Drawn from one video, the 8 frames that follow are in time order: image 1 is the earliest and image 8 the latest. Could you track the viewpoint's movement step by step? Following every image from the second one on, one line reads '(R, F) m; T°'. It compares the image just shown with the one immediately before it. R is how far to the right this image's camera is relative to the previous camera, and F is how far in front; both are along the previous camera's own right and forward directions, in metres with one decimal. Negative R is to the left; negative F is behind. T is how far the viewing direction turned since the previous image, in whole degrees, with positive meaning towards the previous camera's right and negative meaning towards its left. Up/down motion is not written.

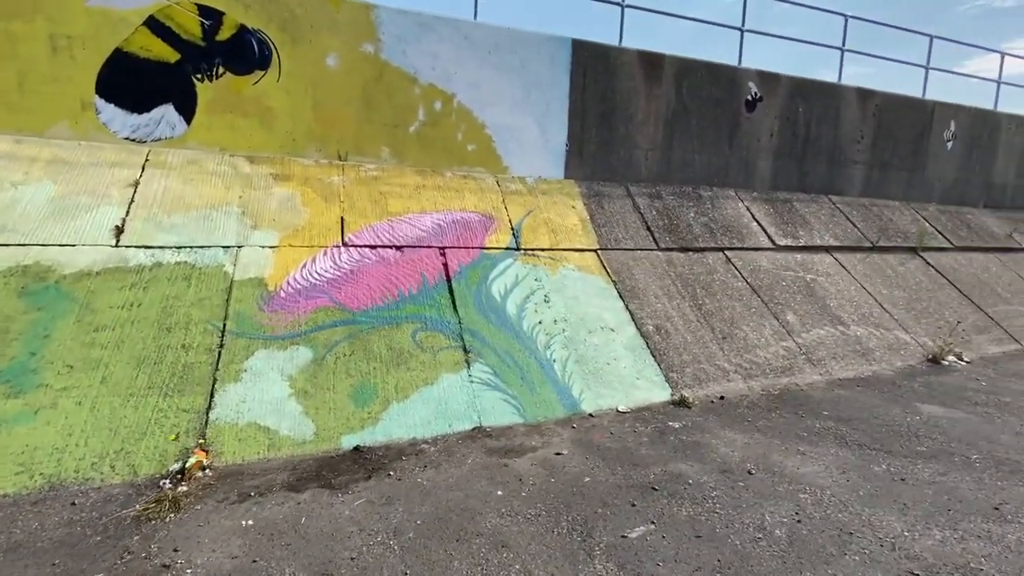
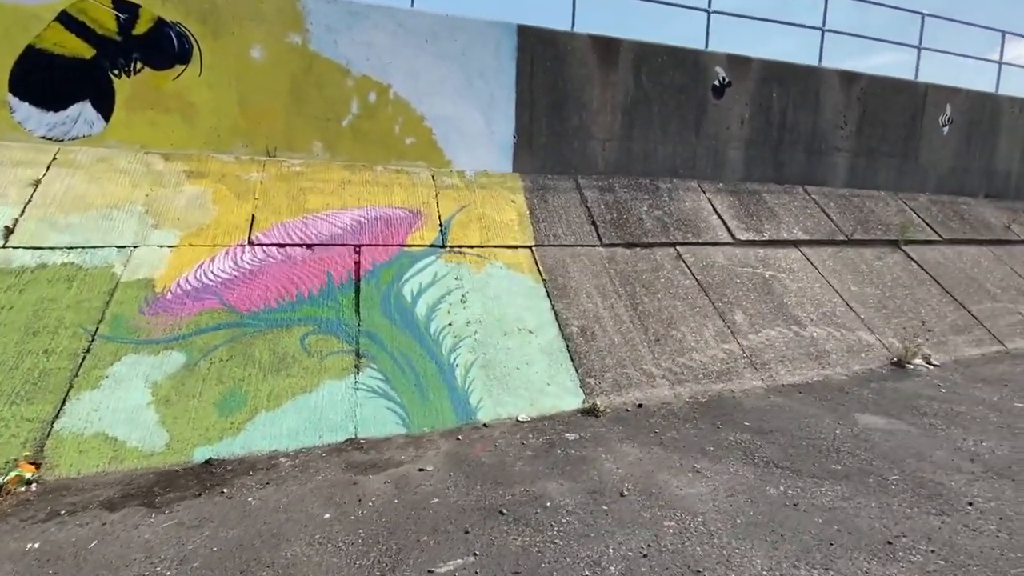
(+1.2, +0.4) m; -2°
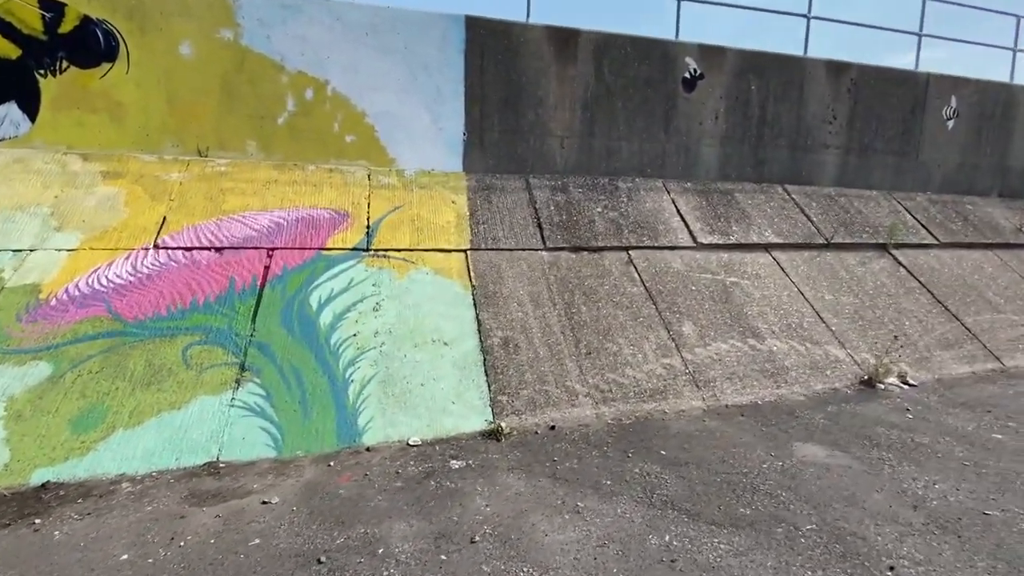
(+1.1, +0.4) m; -3°
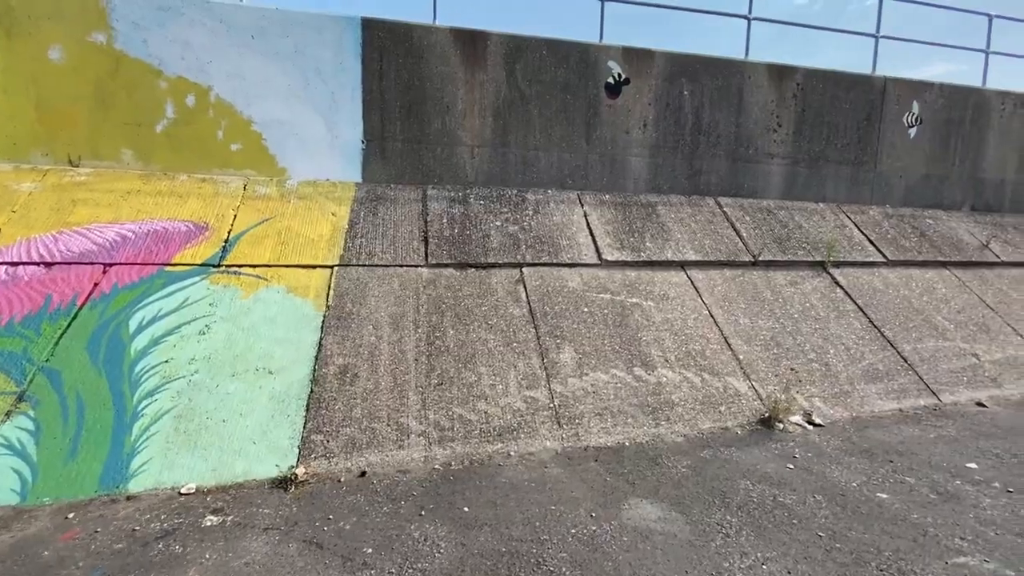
(+1.6, +0.5) m; -2°
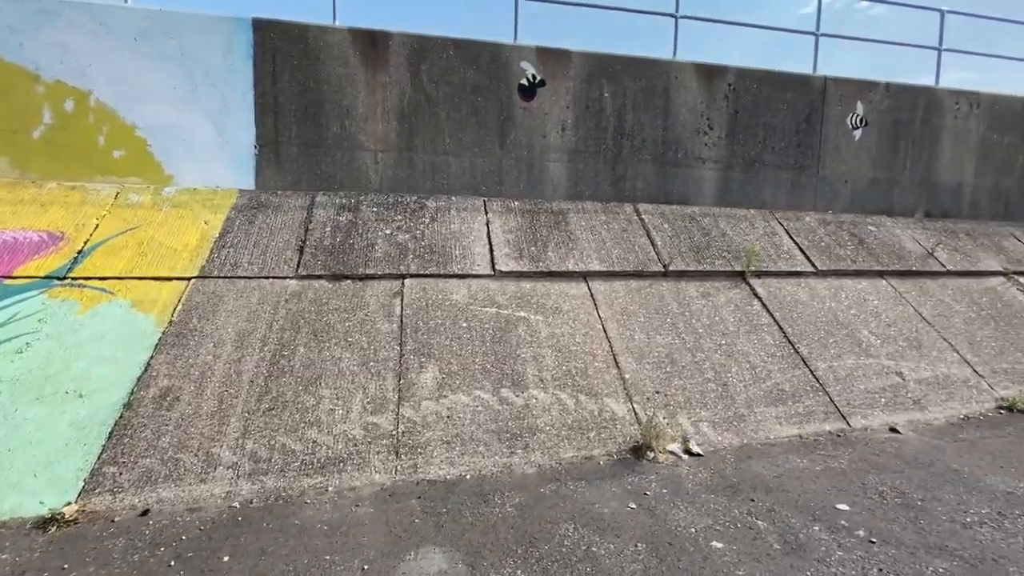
(+1.5, +0.4) m; -1°
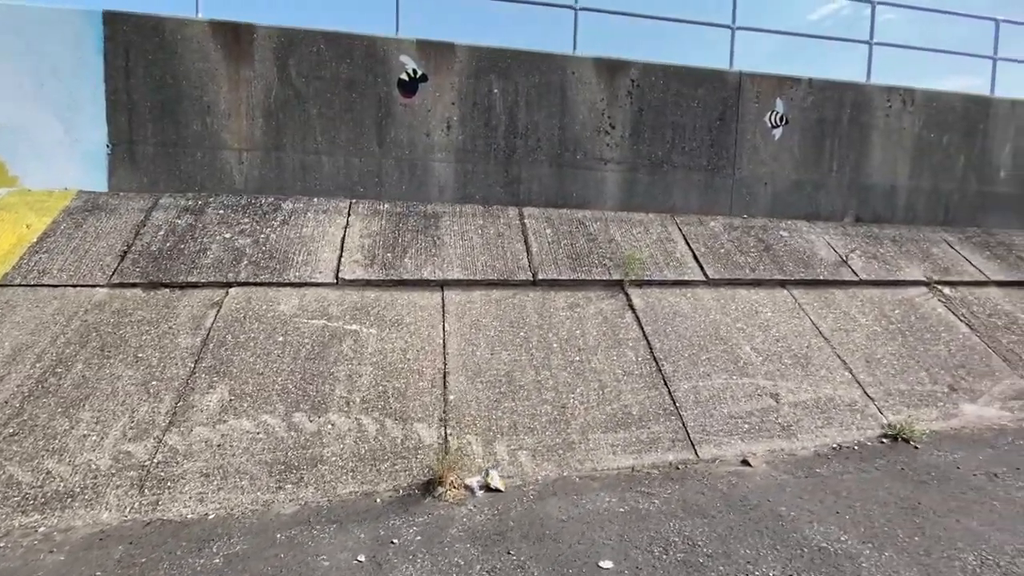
(+1.8, +0.5) m; -1°
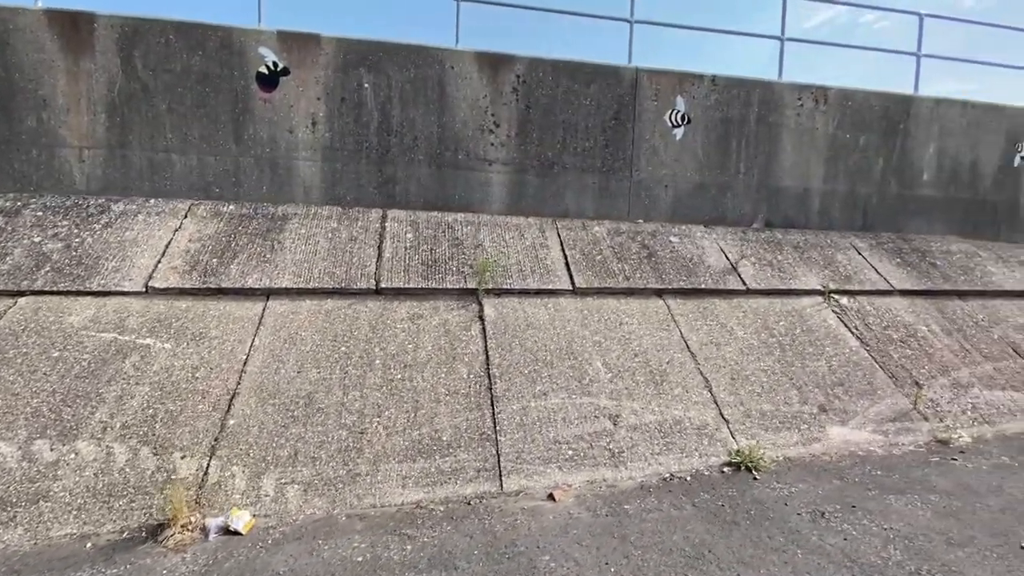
(+1.7, +0.4) m; 0°
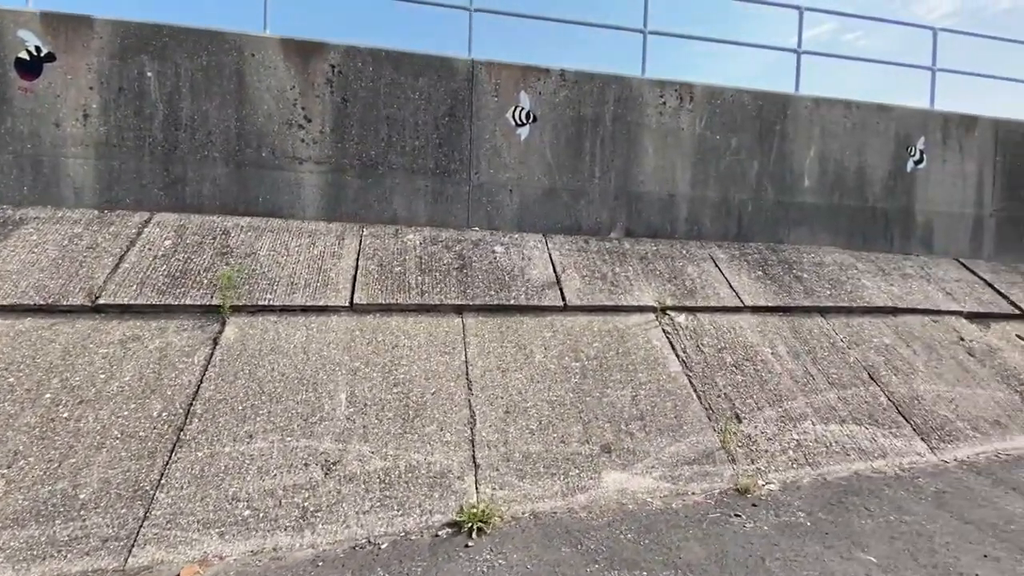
(+2.3, +0.7) m; +1°
